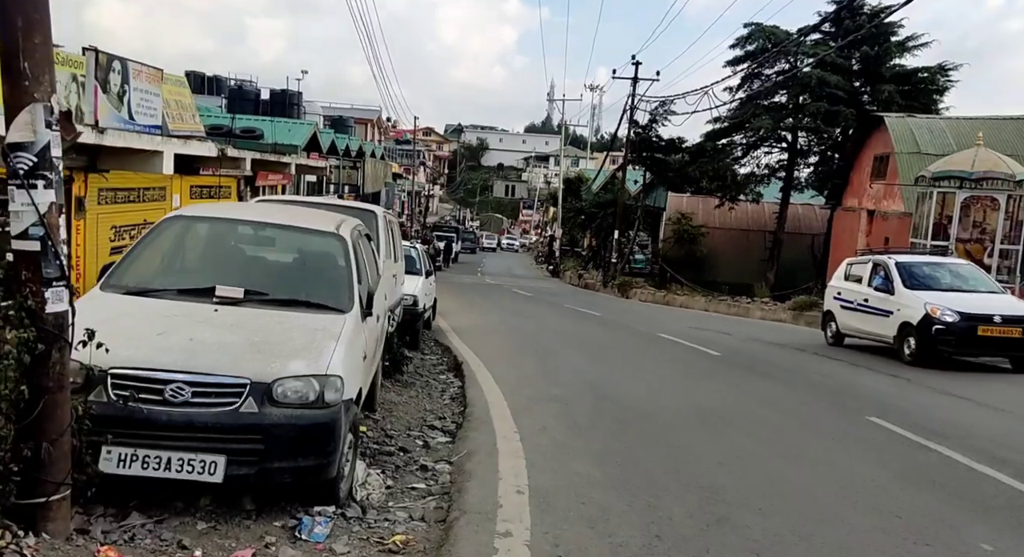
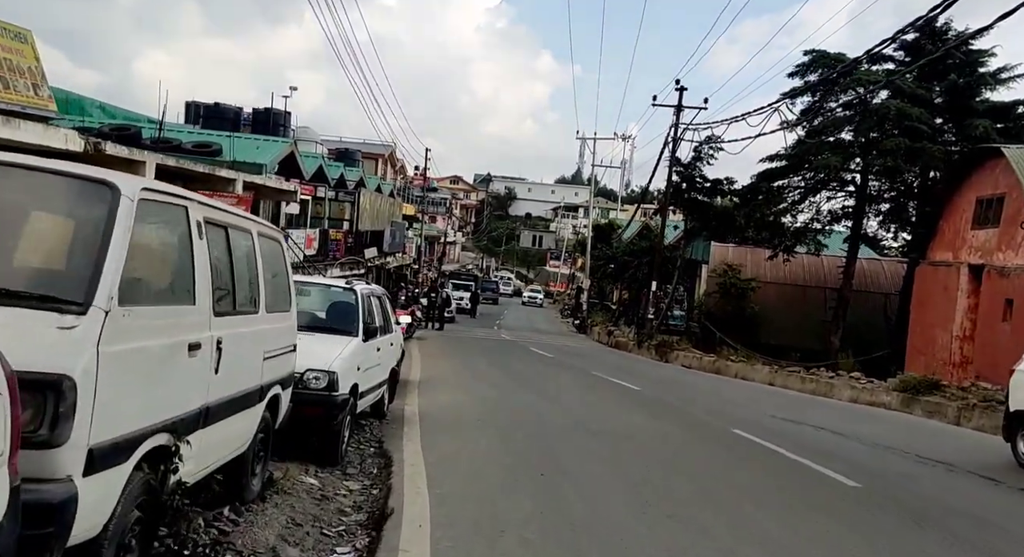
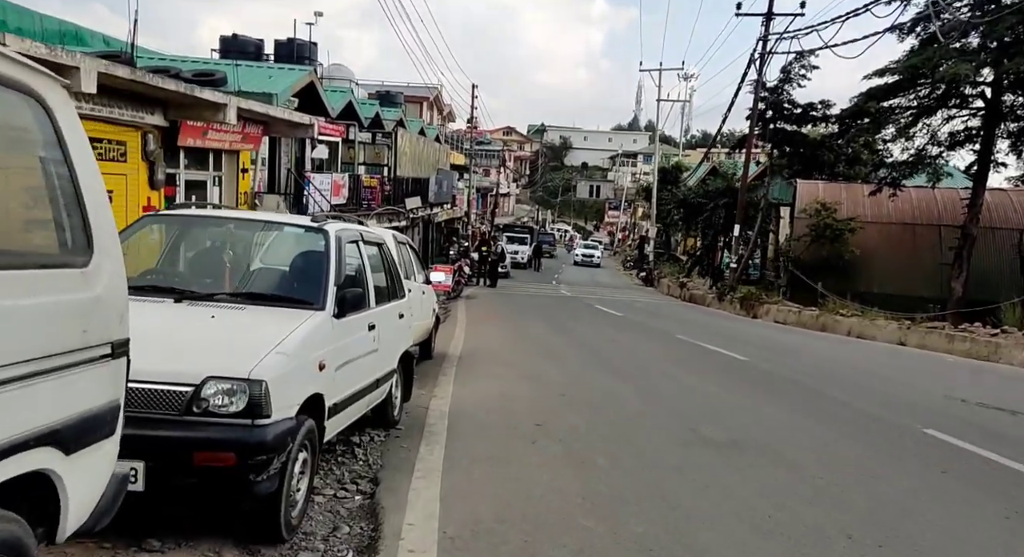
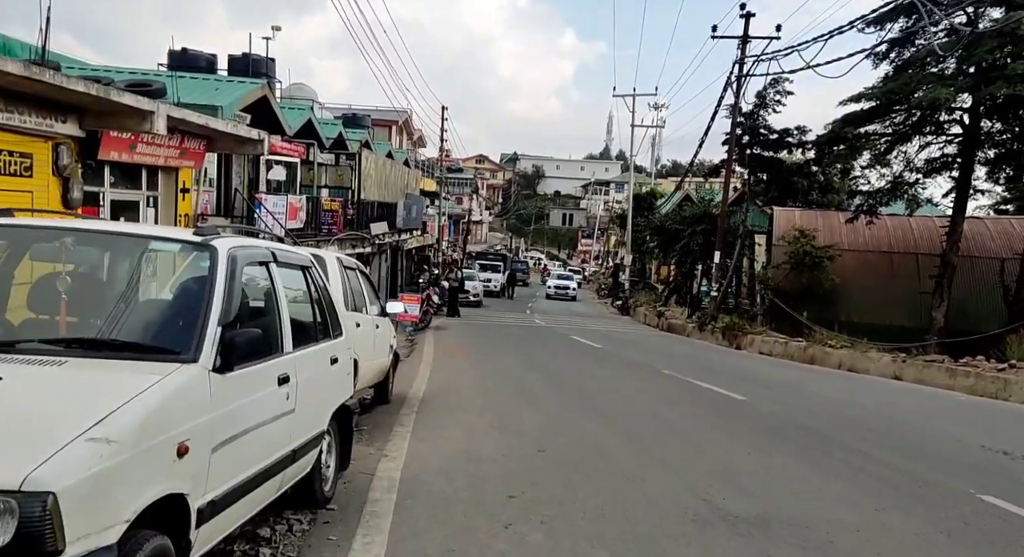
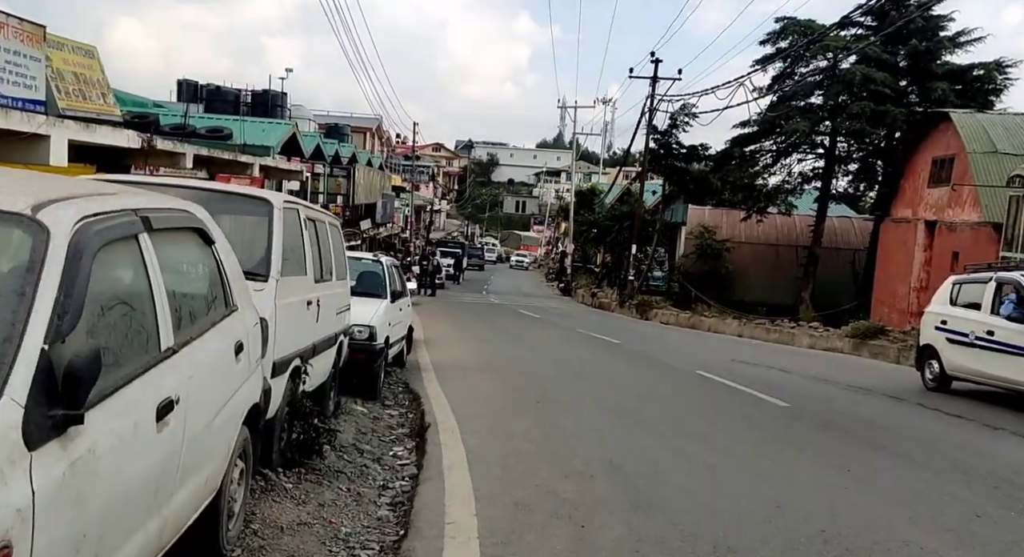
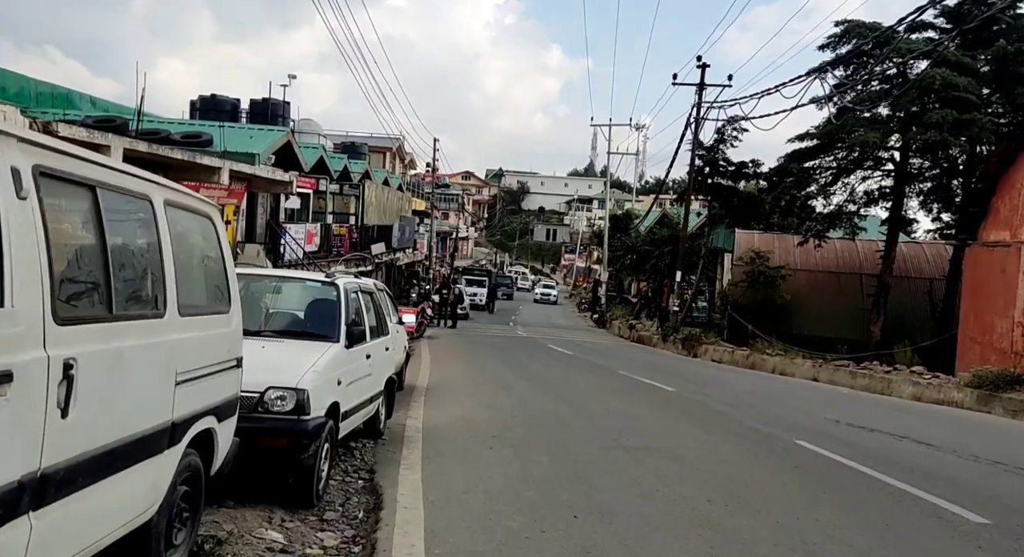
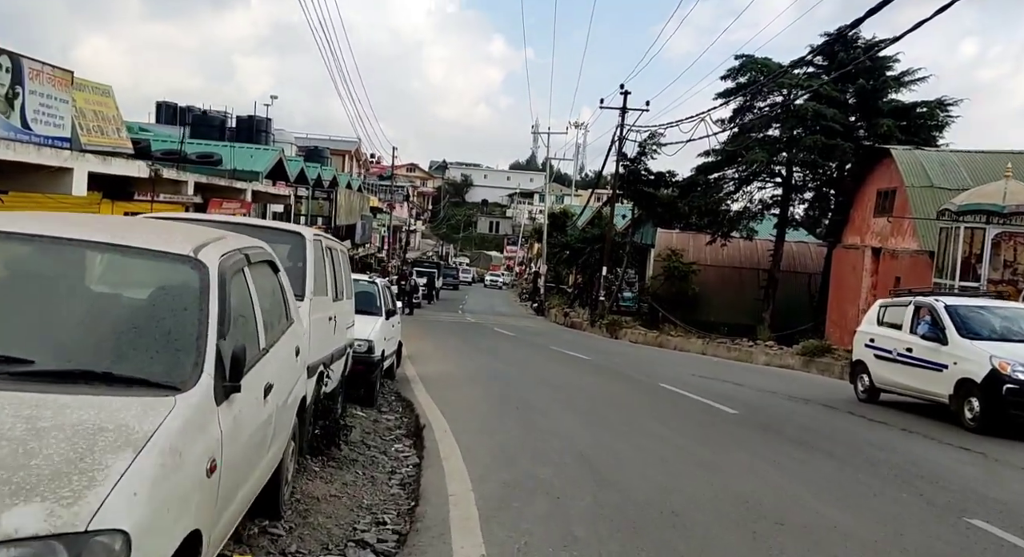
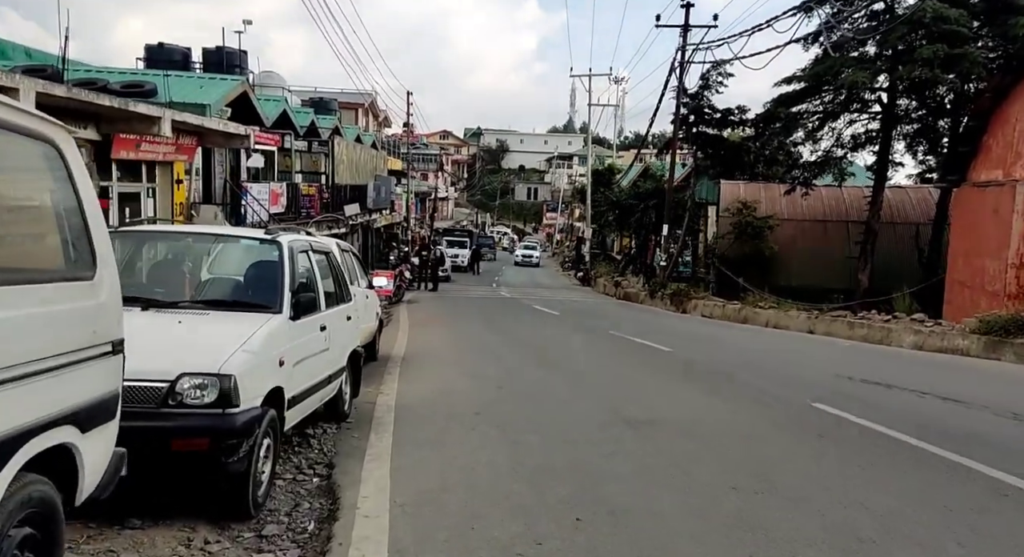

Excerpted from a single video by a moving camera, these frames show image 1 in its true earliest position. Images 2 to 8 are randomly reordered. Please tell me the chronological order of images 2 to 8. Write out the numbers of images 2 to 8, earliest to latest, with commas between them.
7, 5, 2, 6, 8, 3, 4
